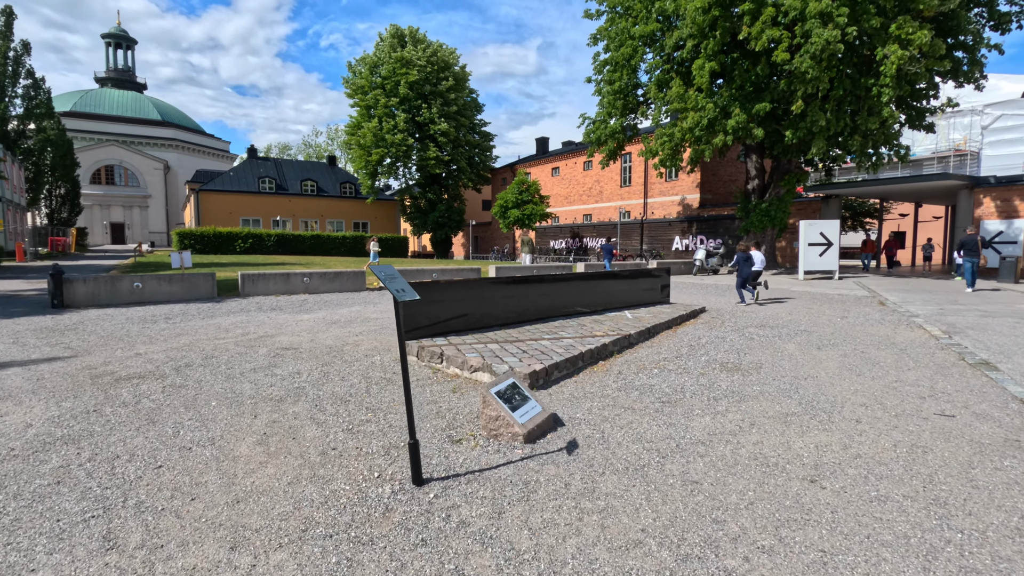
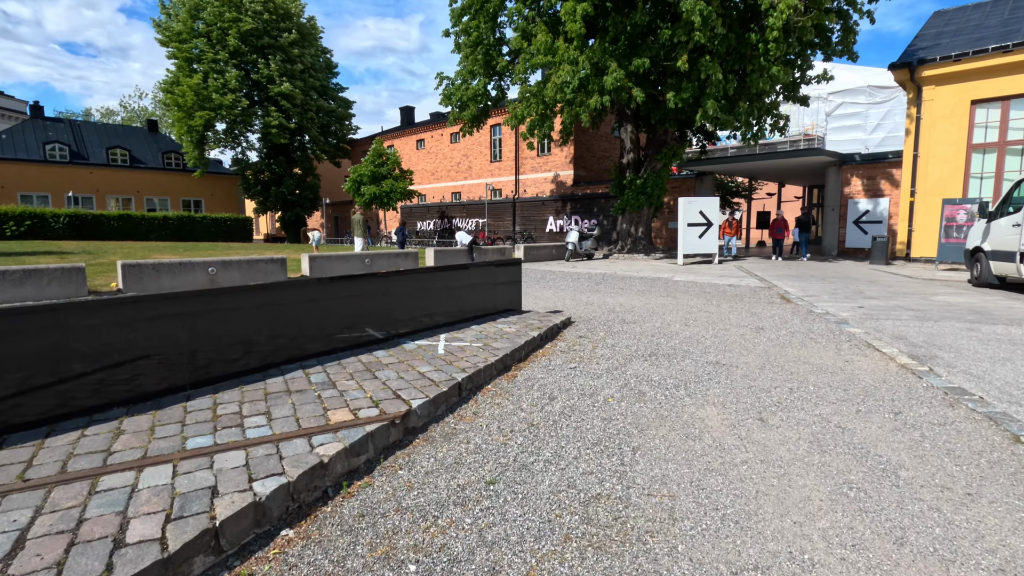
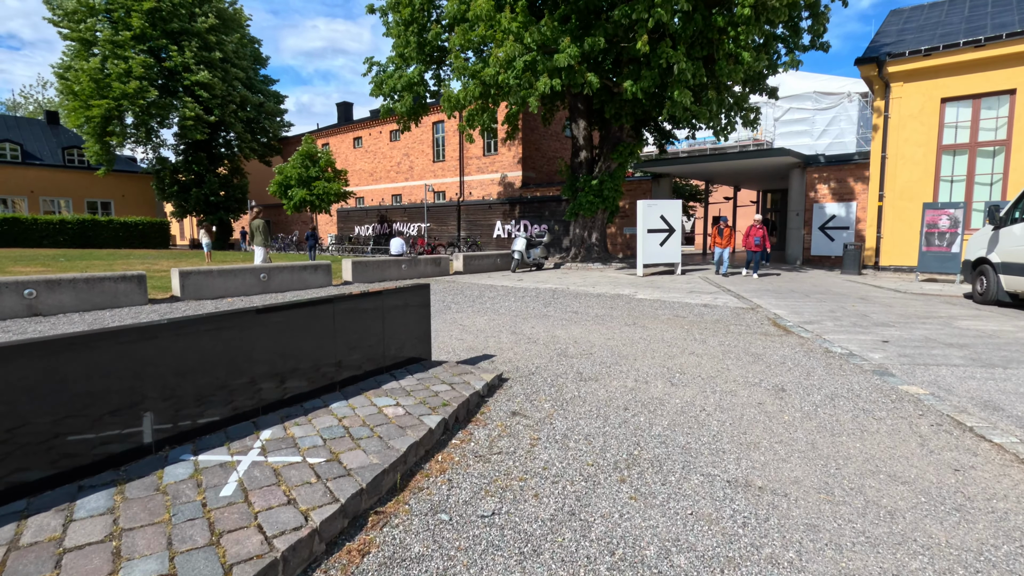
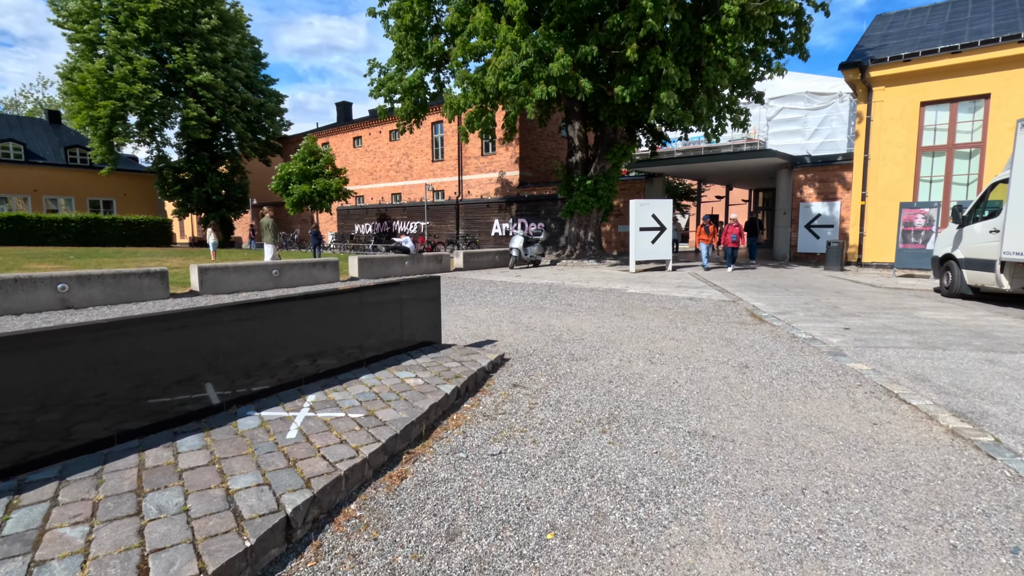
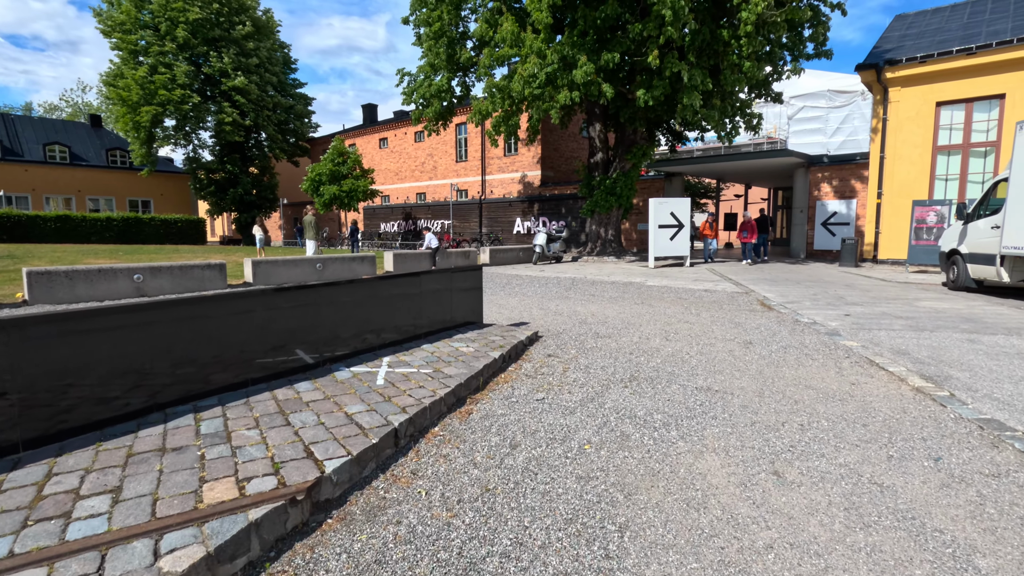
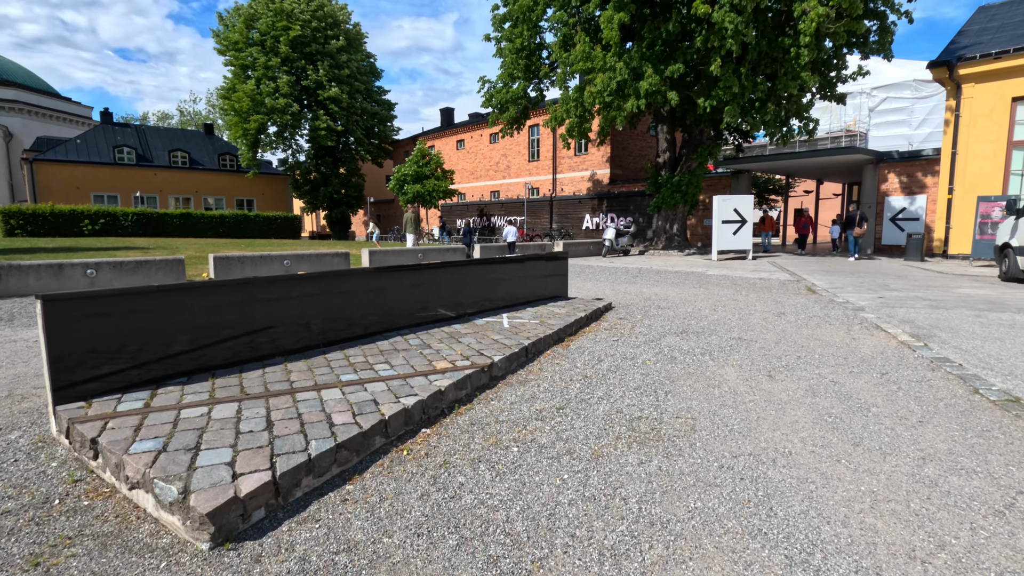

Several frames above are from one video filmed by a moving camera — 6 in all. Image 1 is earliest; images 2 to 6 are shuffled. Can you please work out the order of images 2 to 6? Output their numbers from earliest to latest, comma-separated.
6, 2, 5, 4, 3
